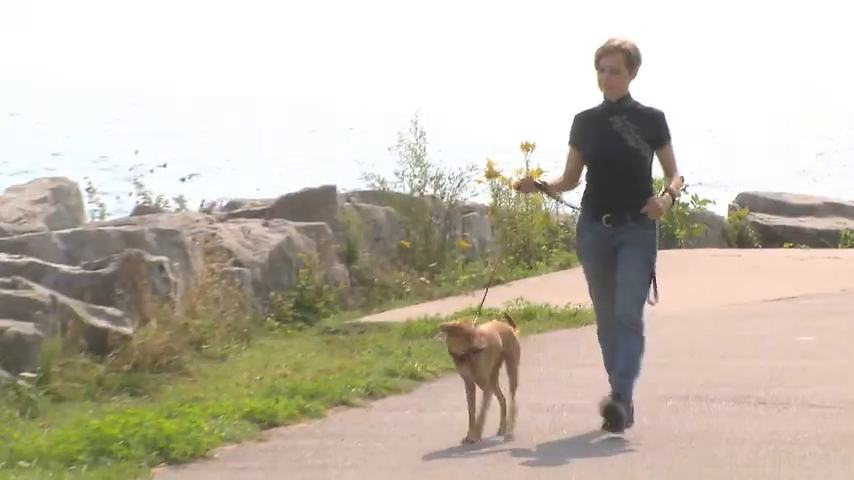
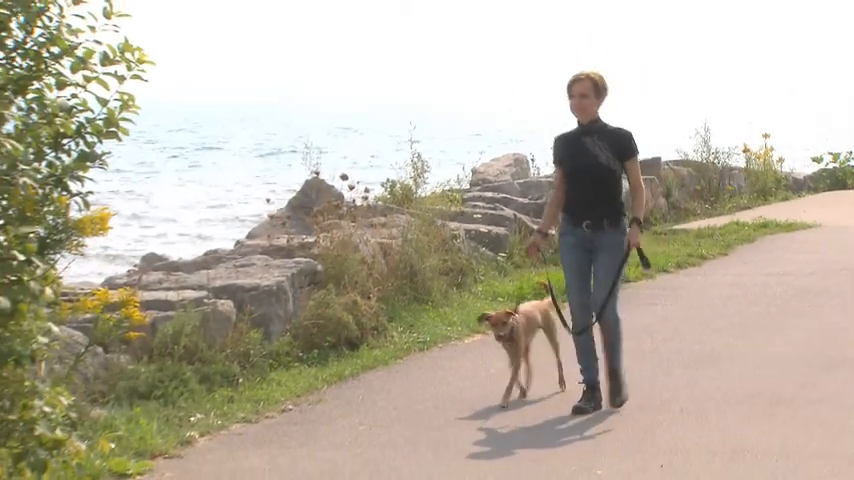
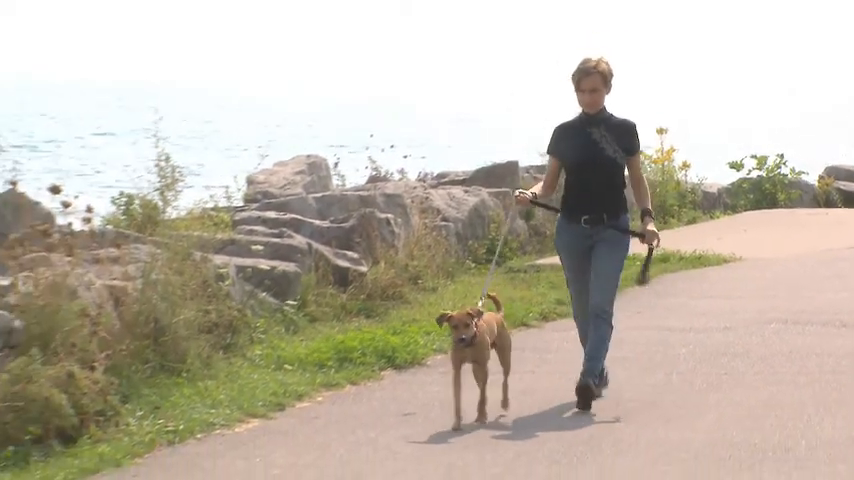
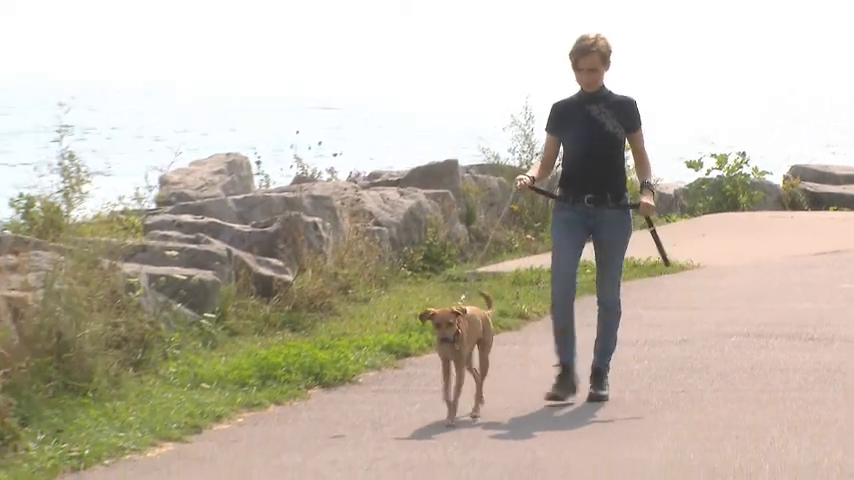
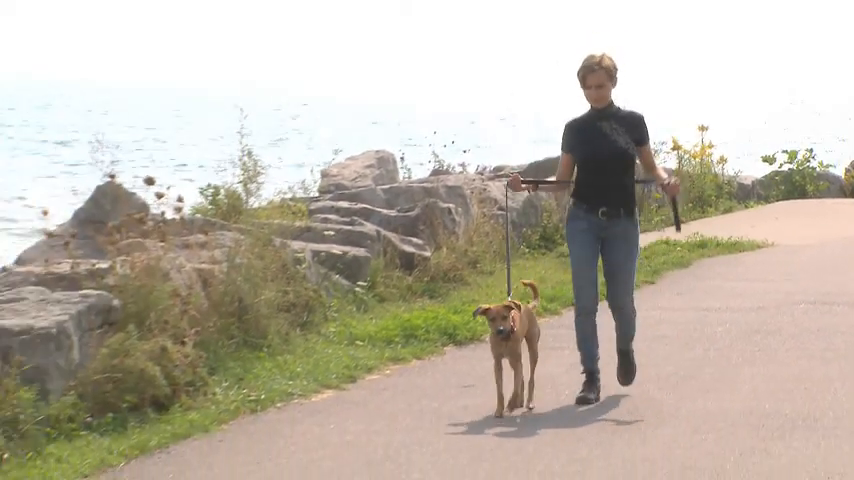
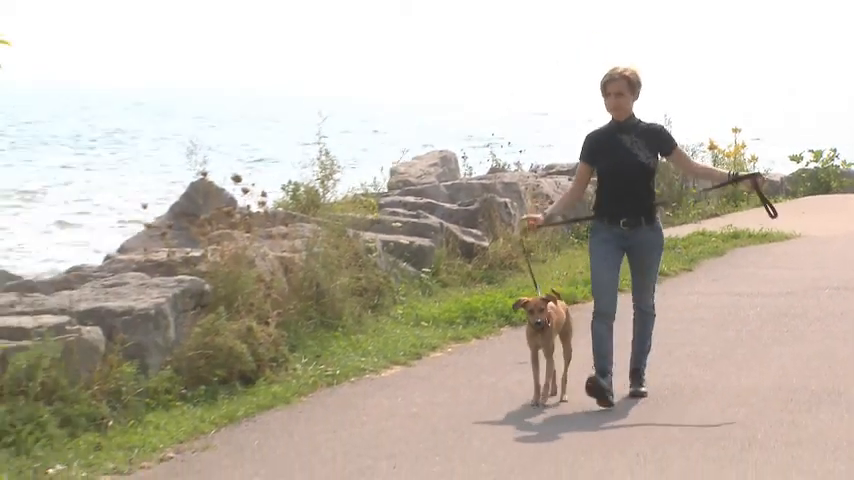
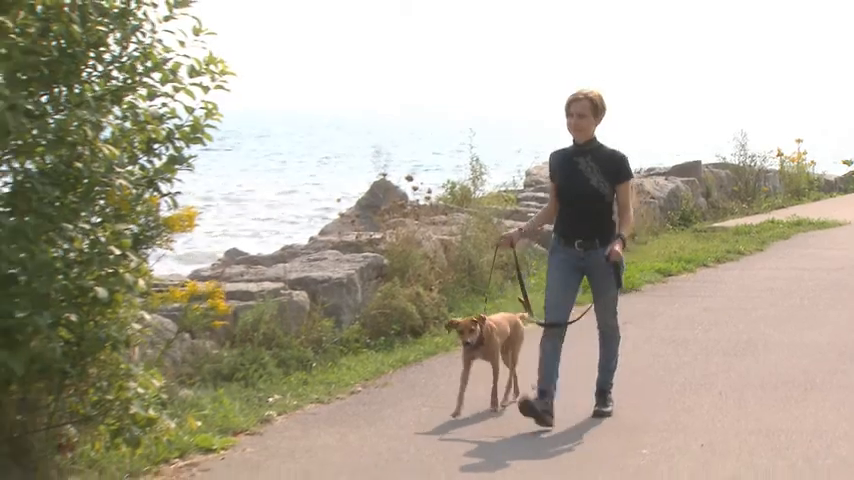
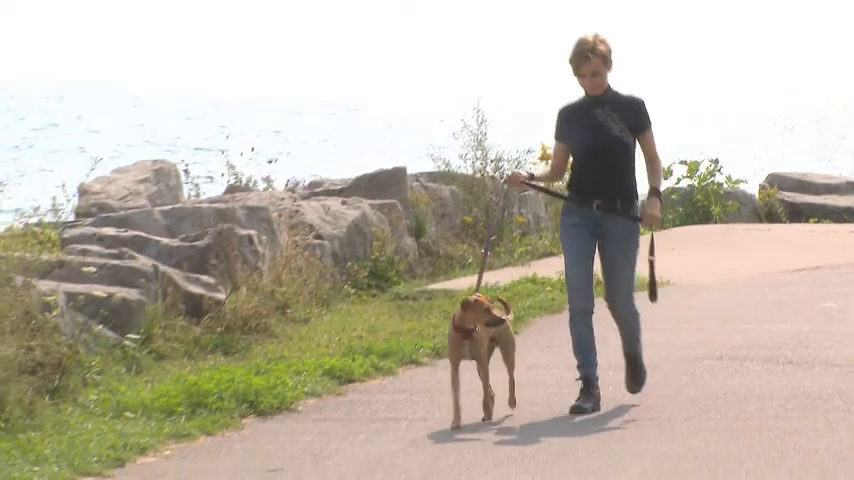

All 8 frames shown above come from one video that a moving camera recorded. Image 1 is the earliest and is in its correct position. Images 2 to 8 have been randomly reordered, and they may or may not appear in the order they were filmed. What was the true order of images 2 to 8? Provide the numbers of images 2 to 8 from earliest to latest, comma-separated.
8, 4, 3, 5, 6, 2, 7
